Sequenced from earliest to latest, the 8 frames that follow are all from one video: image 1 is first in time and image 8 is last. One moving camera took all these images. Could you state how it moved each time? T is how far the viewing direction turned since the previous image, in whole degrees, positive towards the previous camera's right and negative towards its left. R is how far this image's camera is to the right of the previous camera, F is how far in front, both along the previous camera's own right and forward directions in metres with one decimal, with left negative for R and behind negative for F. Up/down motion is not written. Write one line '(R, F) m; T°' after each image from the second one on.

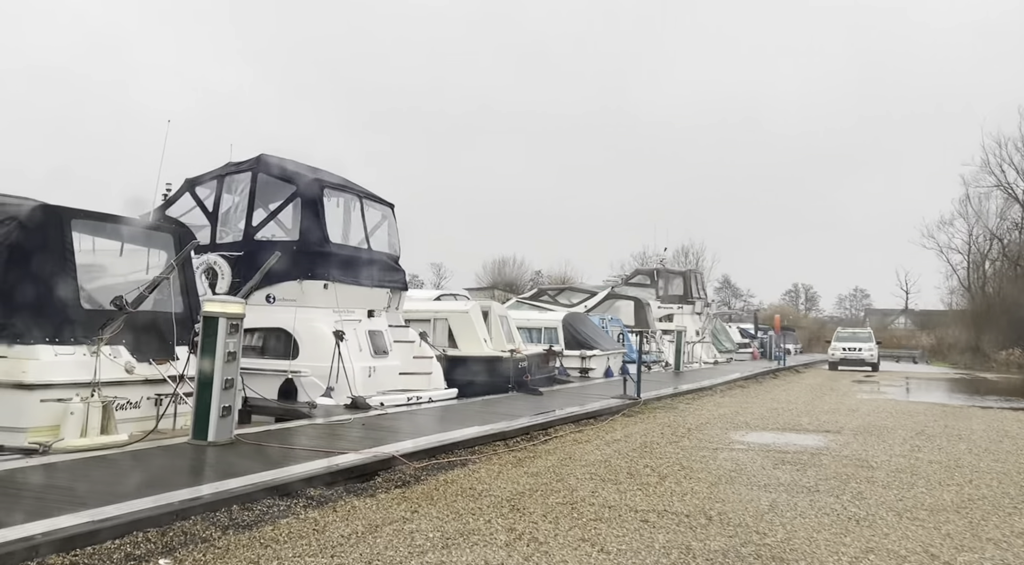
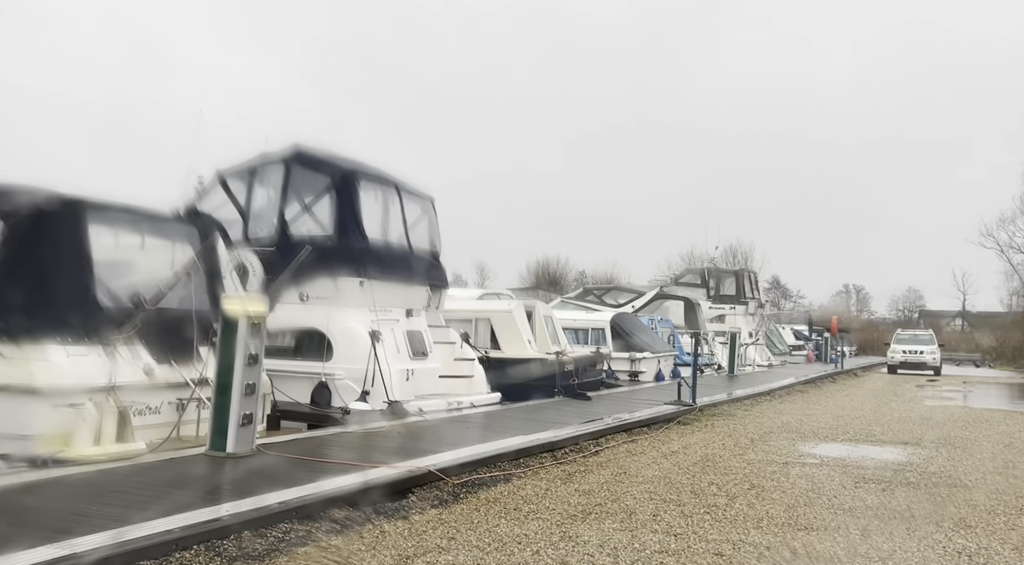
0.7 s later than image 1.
(-0.1, +0.8) m; -3°
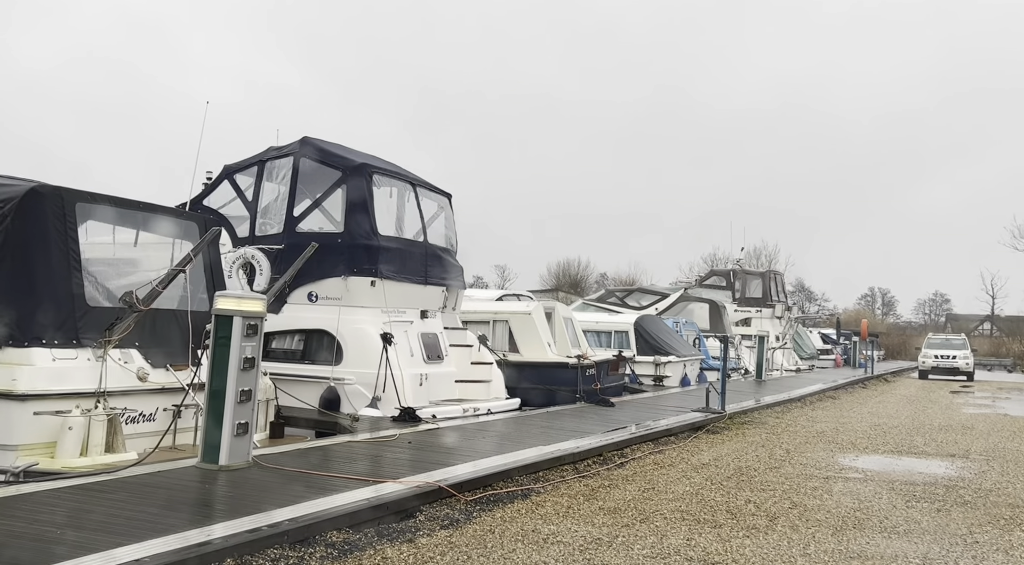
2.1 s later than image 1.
(0.0, +0.6) m; -2°
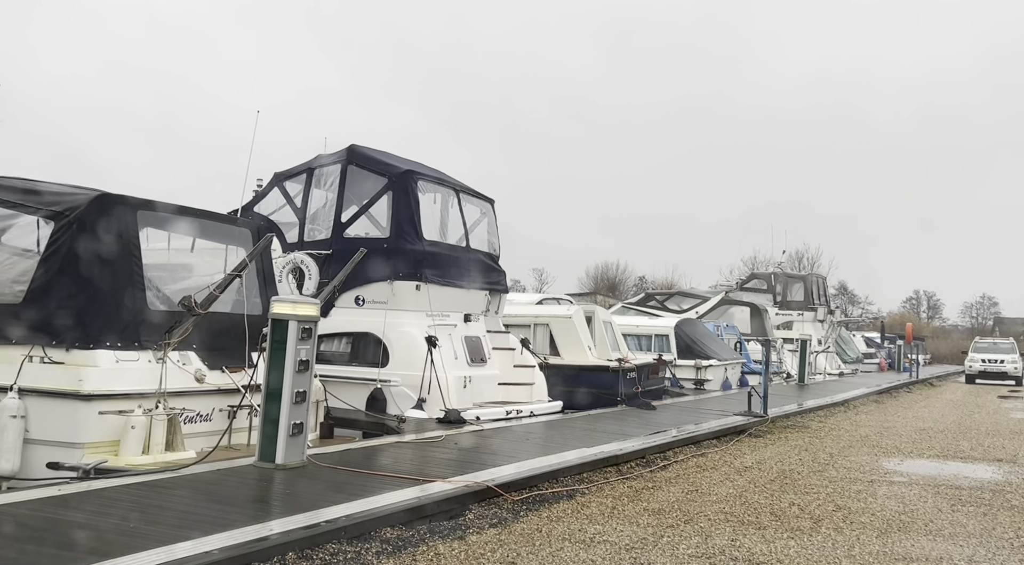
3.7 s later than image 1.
(-0.1, -0.1) m; -3°
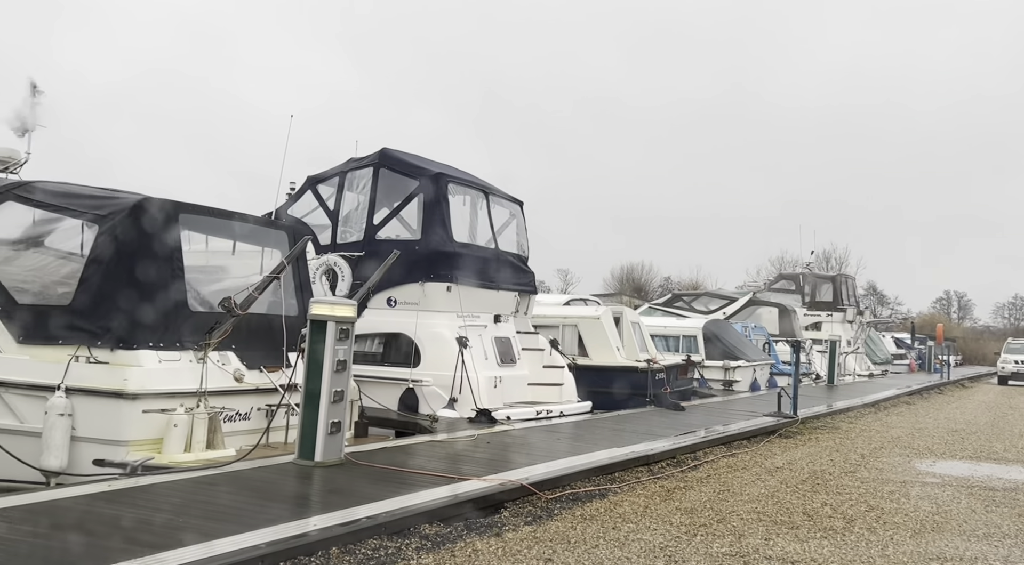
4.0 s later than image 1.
(-0.1, -0.1) m; -2°
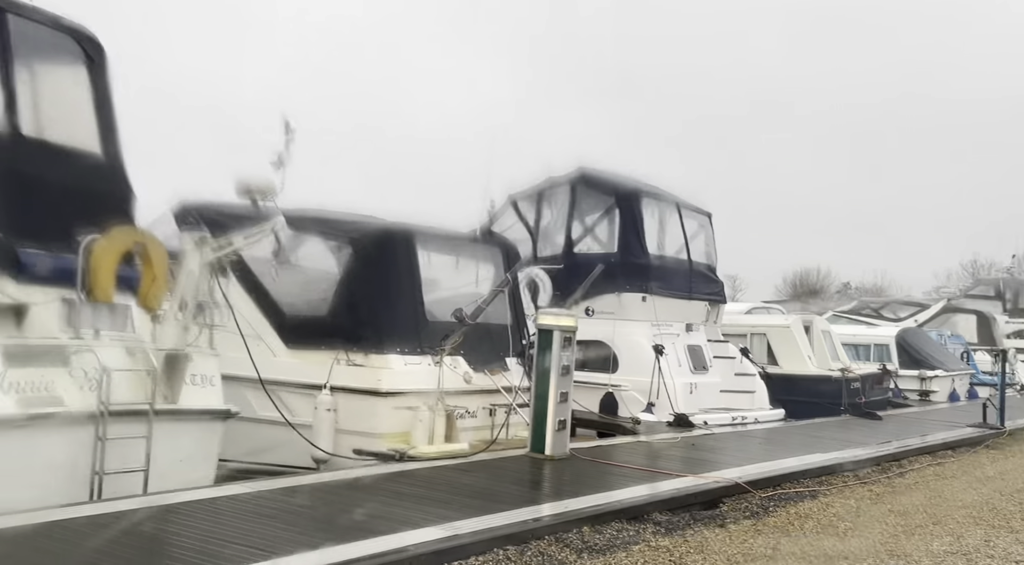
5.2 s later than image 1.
(-0.5, -0.7) m; -11°
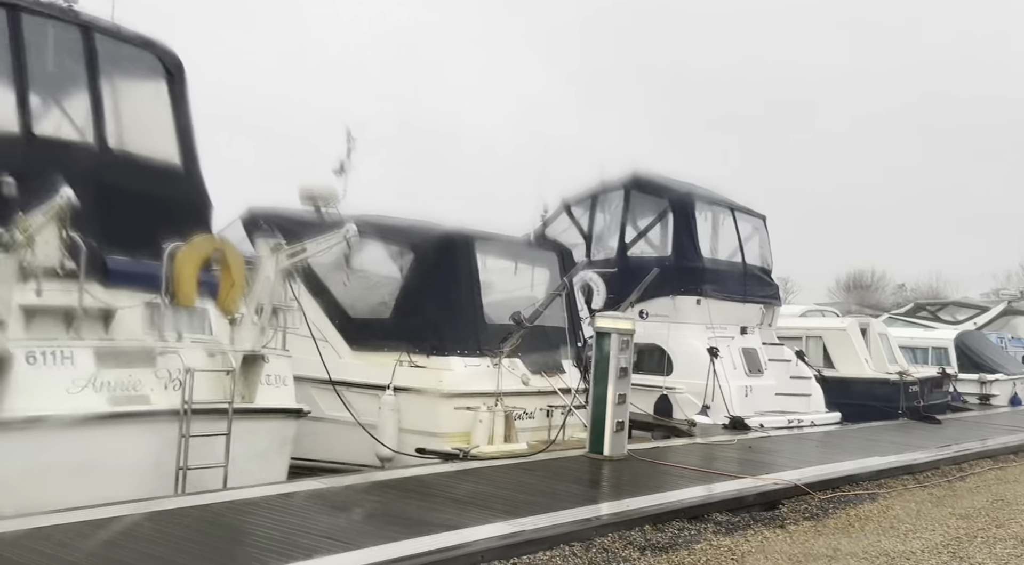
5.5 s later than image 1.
(-0.1, -0.2) m; -3°
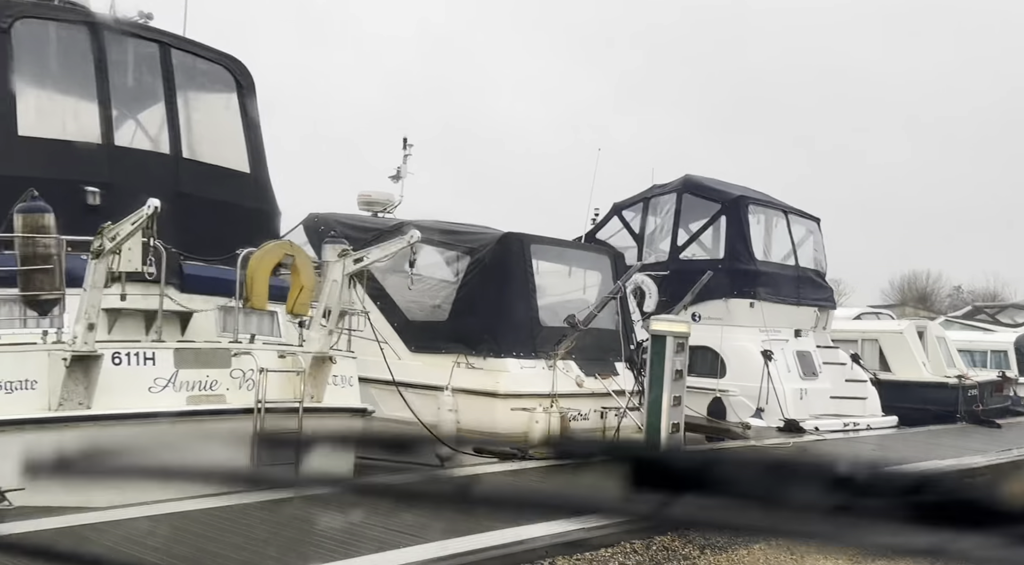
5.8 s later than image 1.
(-0.1, -0.2) m; -3°
